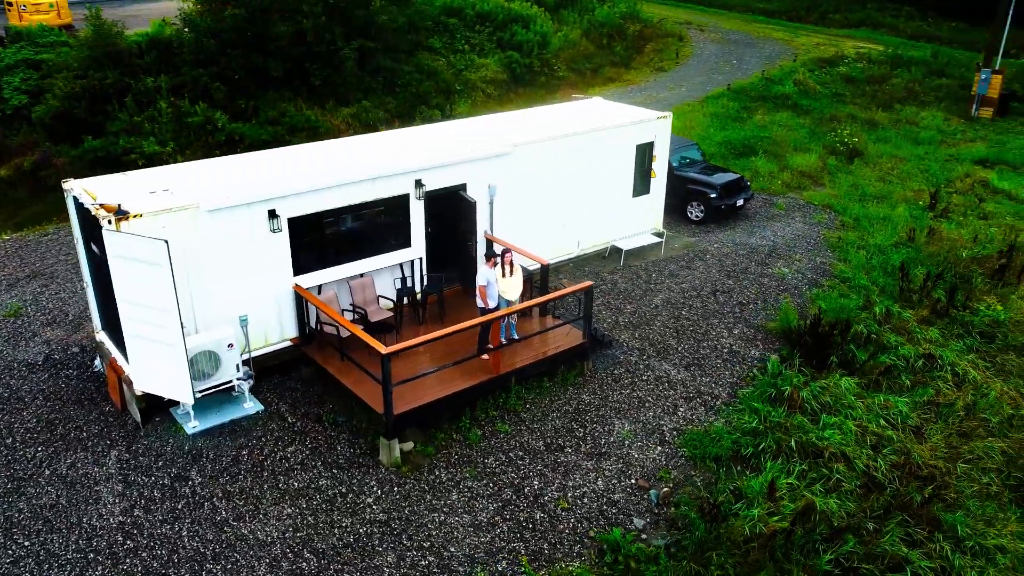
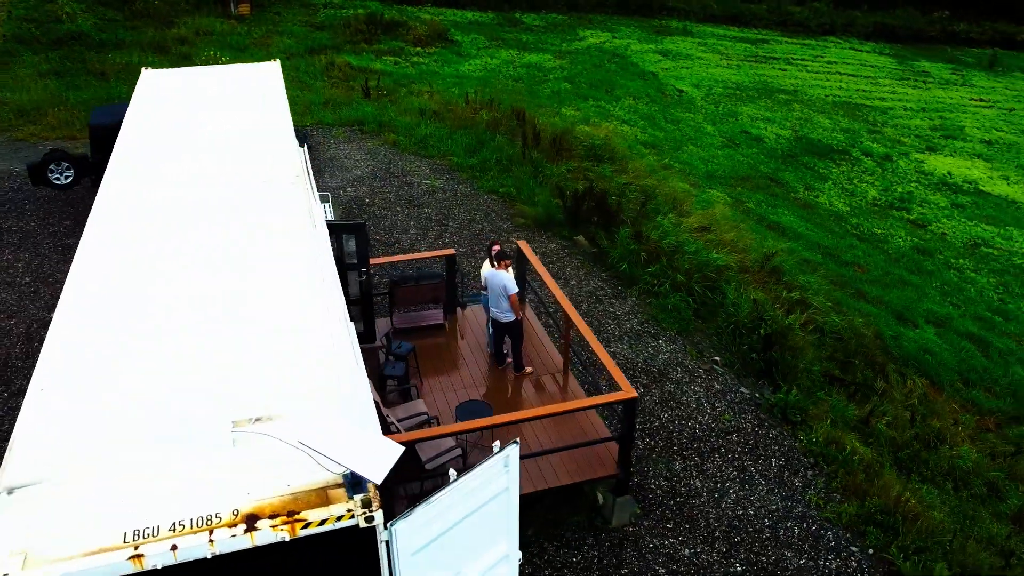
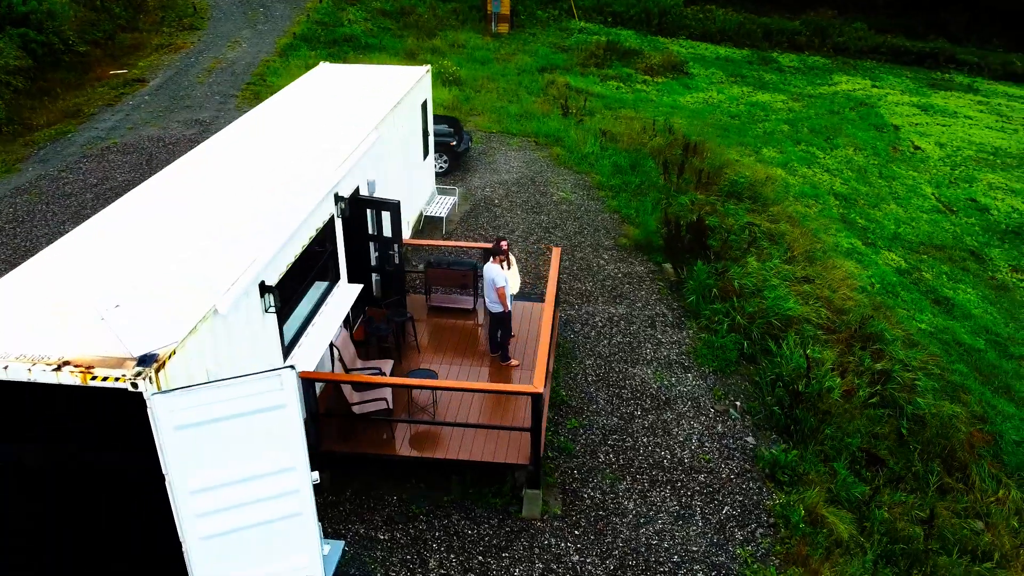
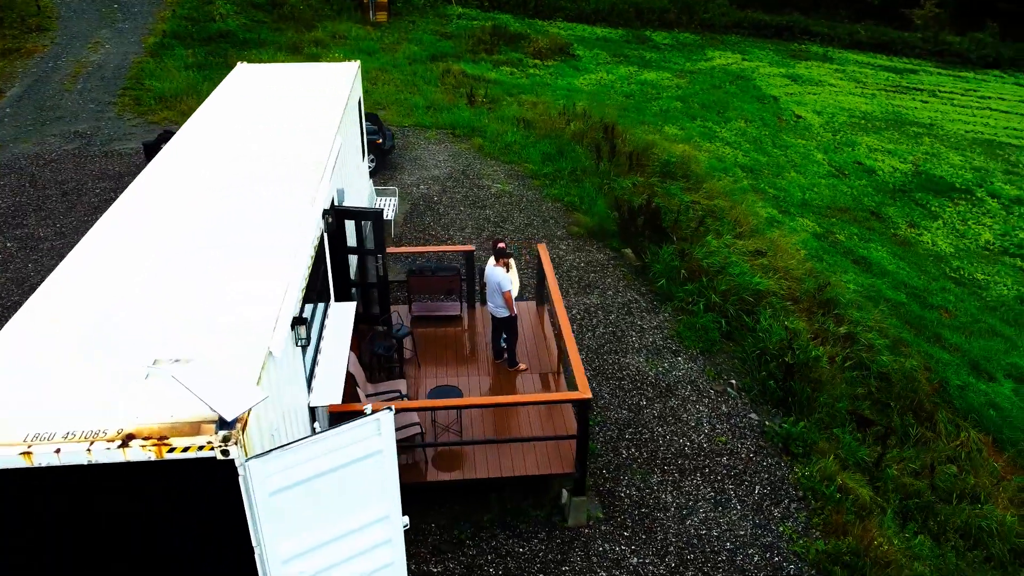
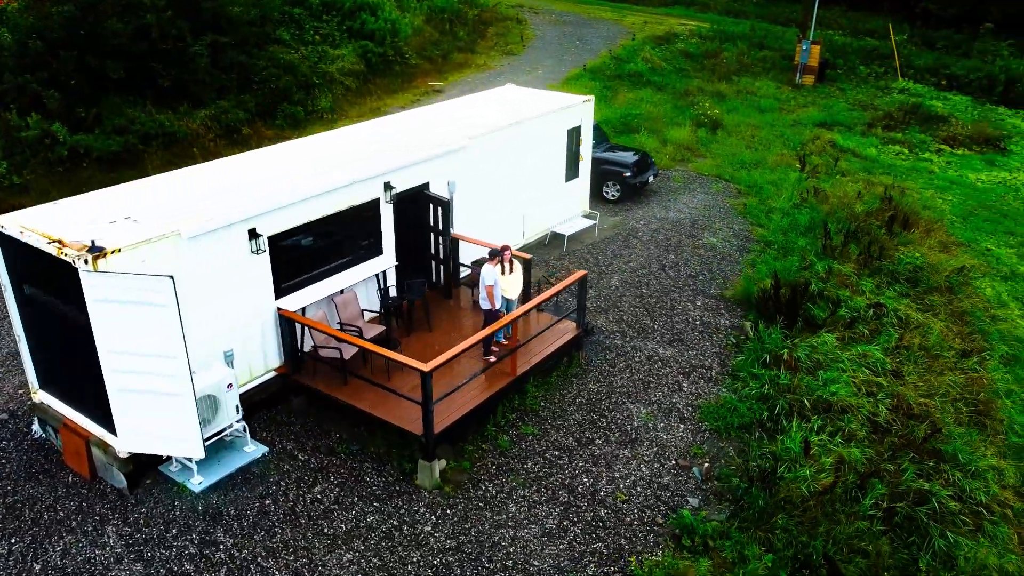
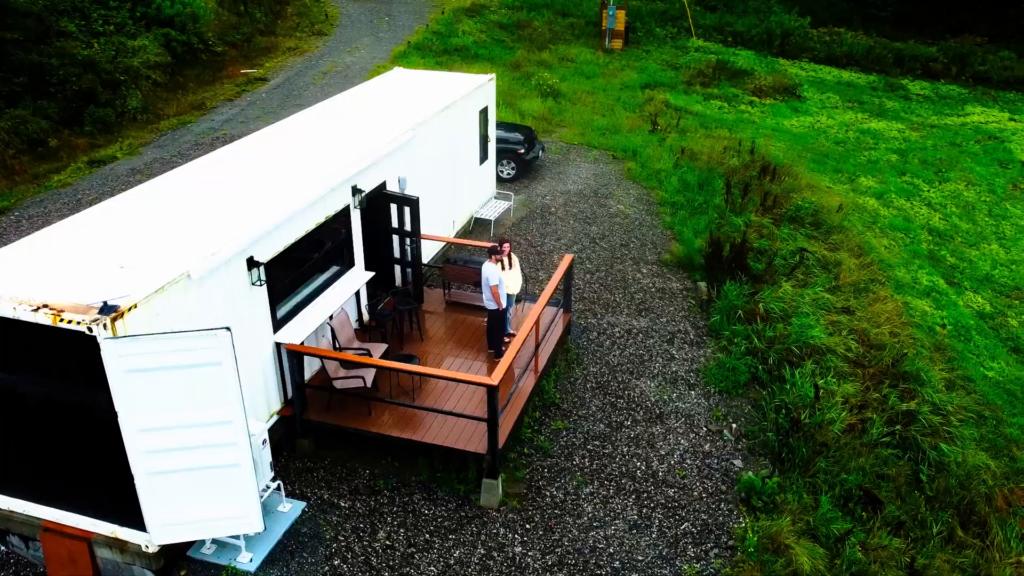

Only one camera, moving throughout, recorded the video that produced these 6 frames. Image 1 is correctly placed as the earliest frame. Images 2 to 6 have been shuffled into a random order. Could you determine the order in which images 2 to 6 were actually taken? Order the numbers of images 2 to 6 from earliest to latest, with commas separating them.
5, 6, 3, 4, 2
